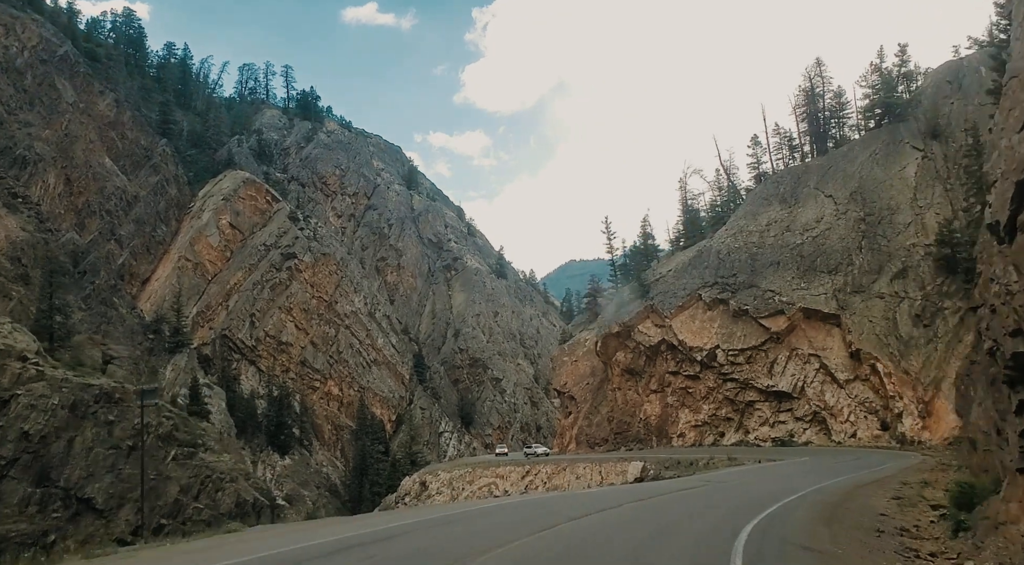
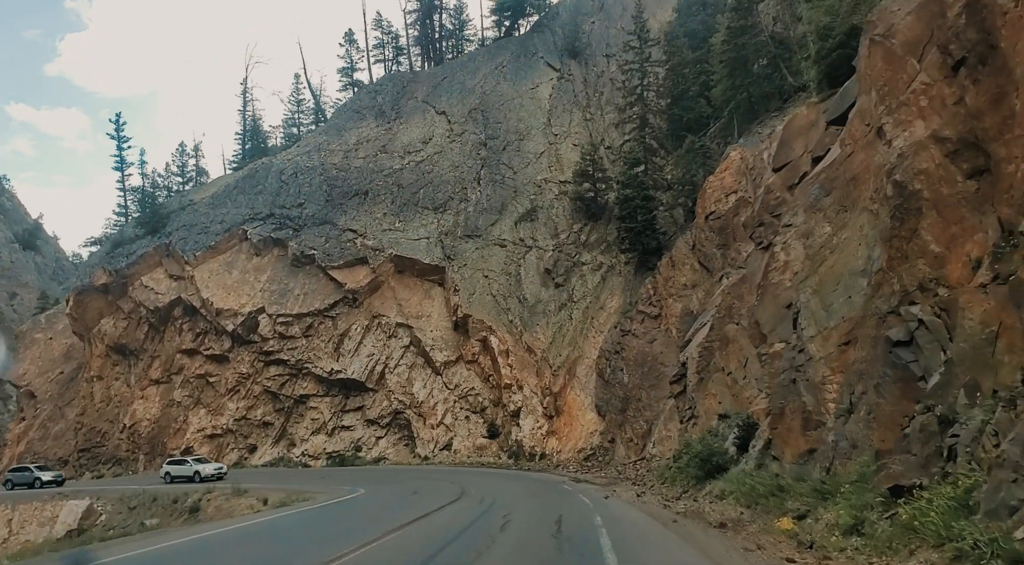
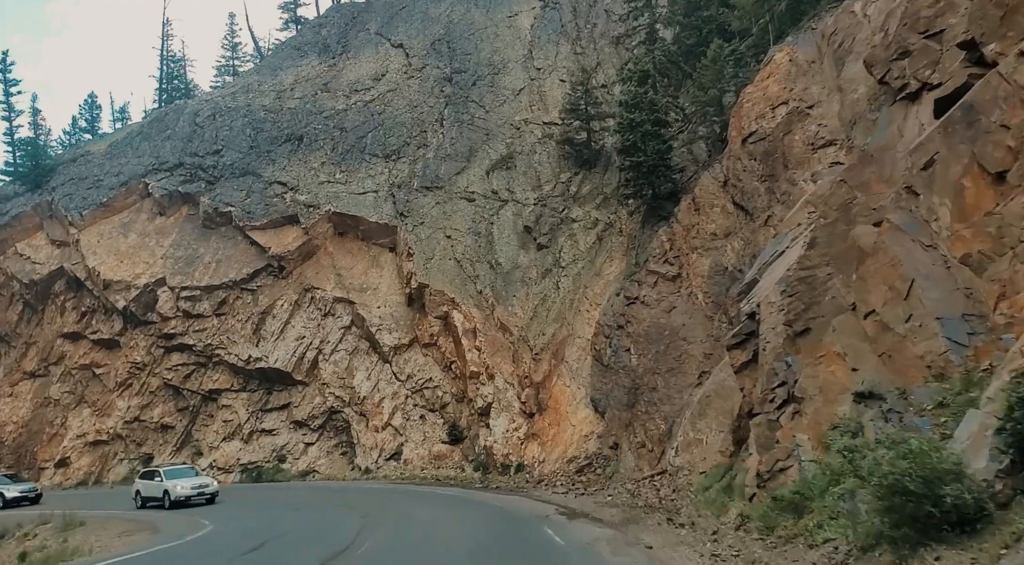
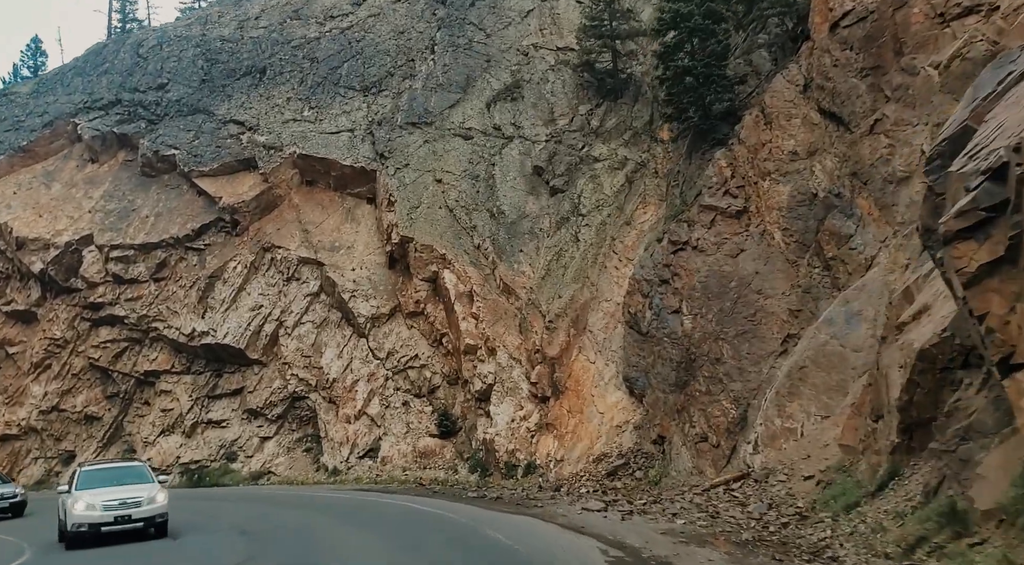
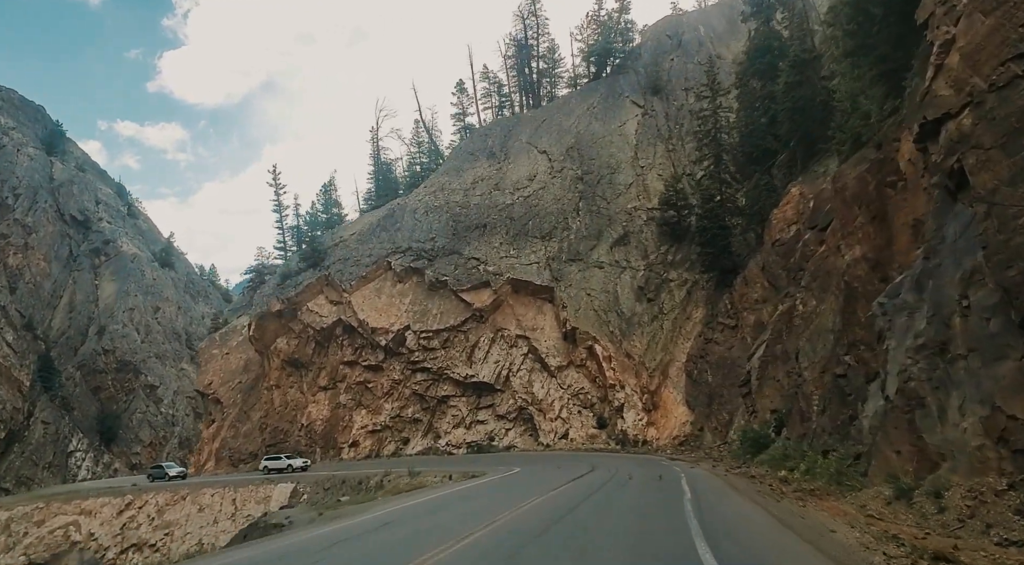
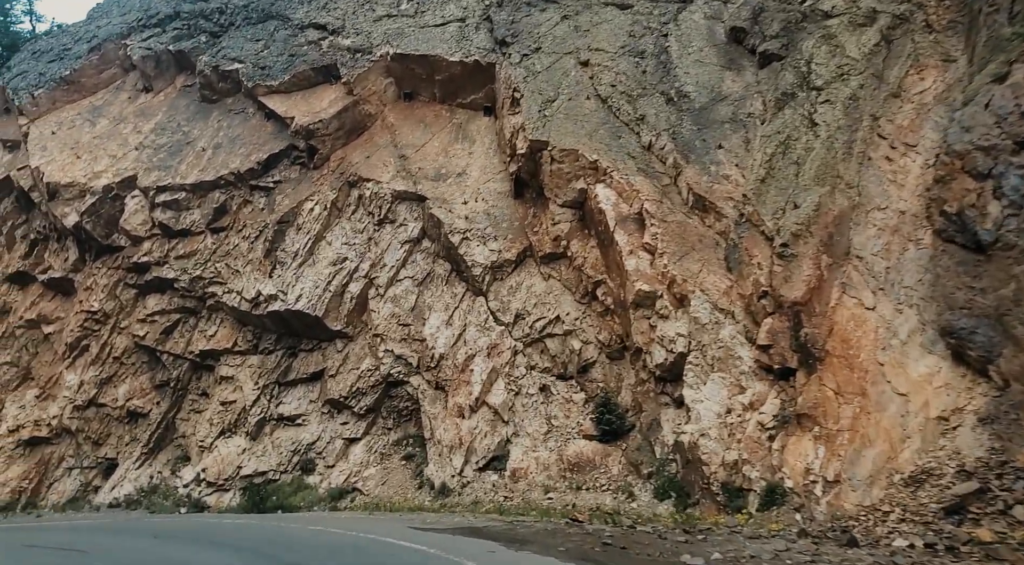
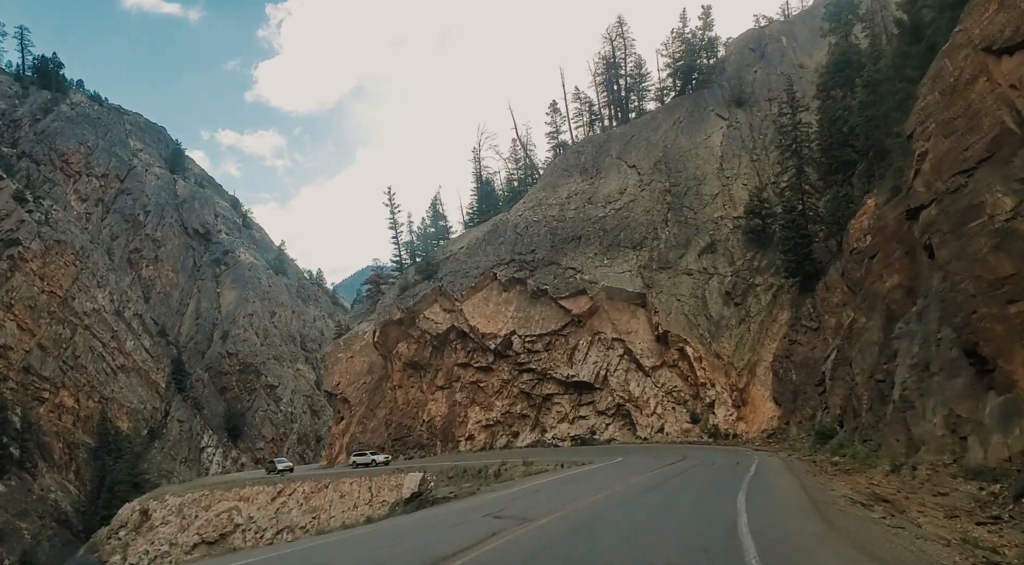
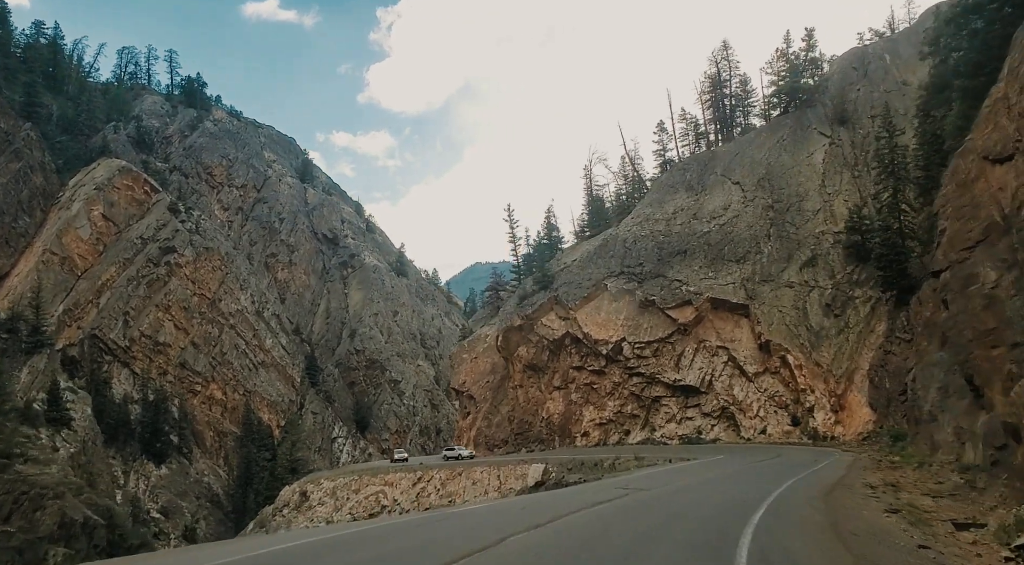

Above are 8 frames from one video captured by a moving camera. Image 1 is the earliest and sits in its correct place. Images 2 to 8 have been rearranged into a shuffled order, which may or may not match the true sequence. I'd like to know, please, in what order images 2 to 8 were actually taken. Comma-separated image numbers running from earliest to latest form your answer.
8, 7, 5, 2, 3, 4, 6
